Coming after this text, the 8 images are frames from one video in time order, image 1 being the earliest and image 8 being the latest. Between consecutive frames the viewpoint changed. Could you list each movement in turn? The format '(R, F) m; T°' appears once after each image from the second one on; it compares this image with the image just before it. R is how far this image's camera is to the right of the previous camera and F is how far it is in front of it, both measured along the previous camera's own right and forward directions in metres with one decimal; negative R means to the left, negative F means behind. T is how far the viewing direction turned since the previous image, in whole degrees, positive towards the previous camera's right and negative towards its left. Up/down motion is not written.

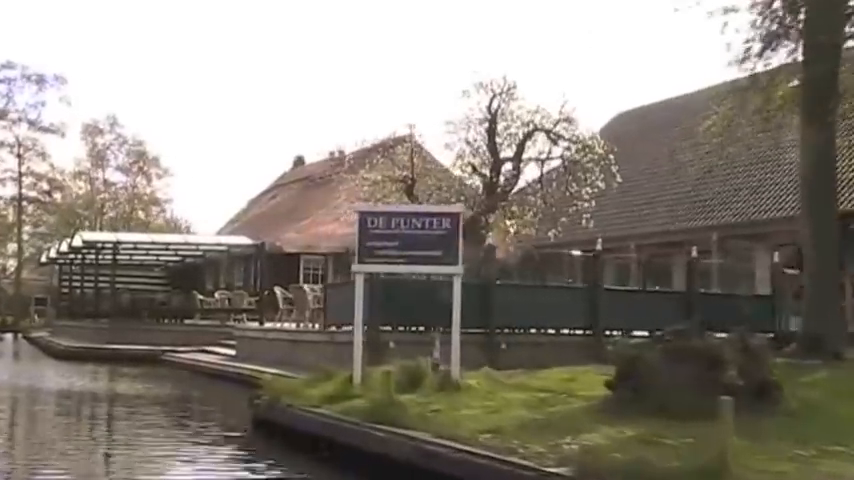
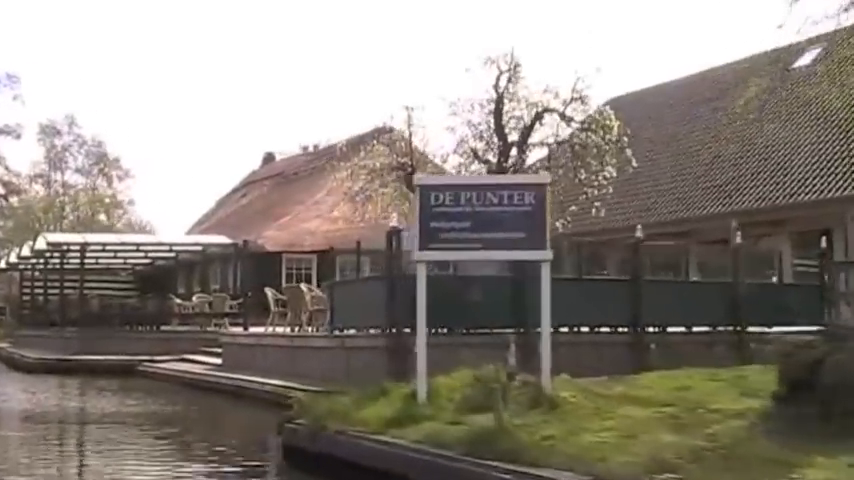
(-0.7, +2.2) m; +2°
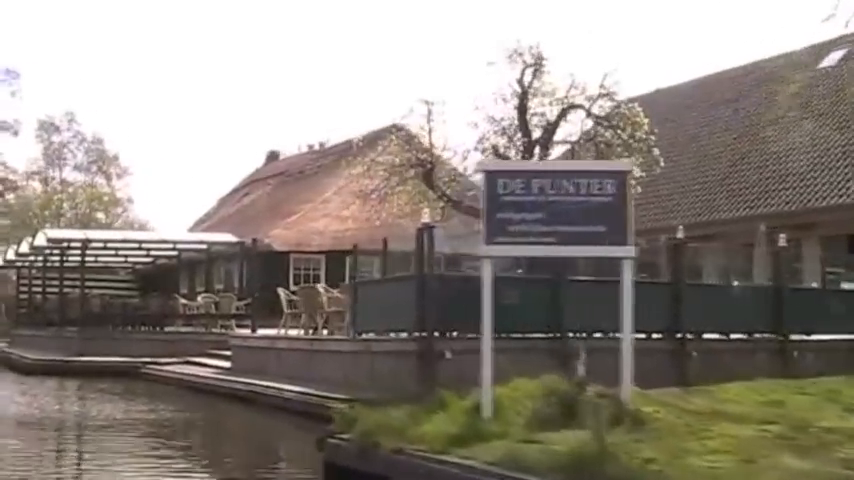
(-0.4, +1.0) m; 0°
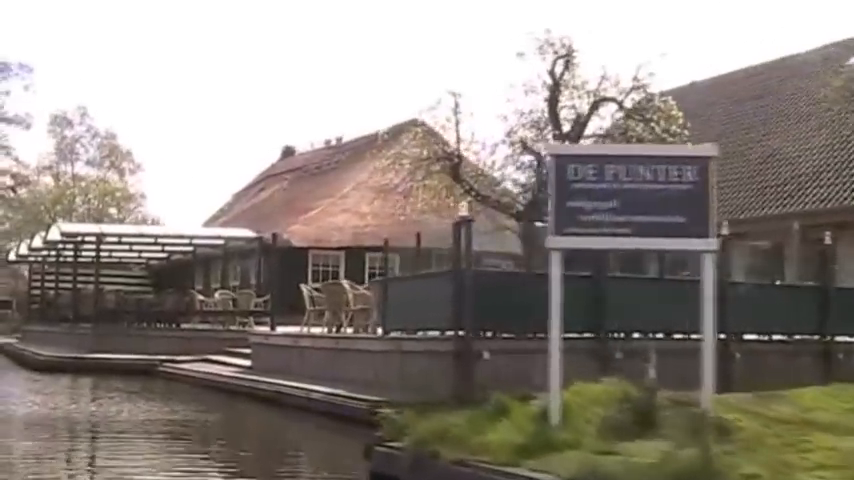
(-0.3, +0.7) m; 0°
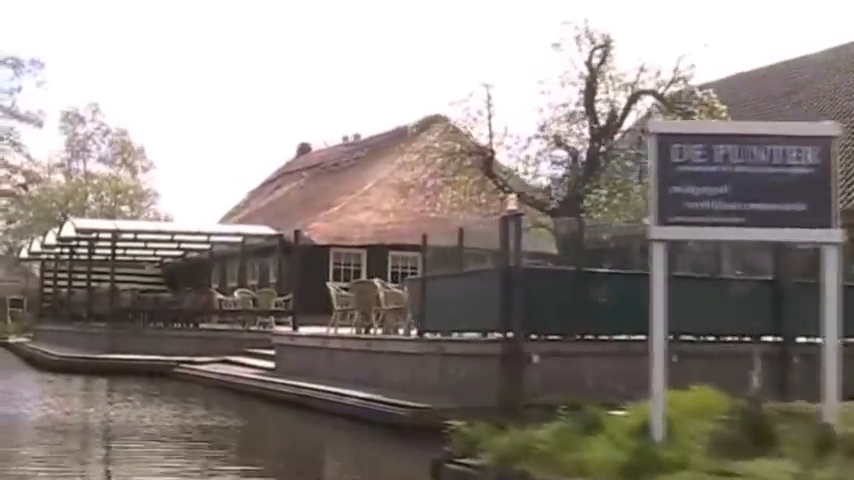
(-0.3, +0.8) m; 0°
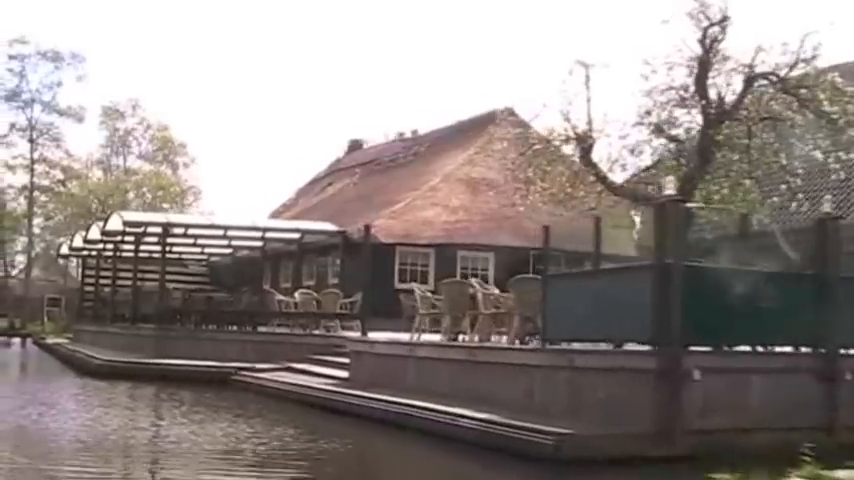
(-0.7, +2.1) m; -1°
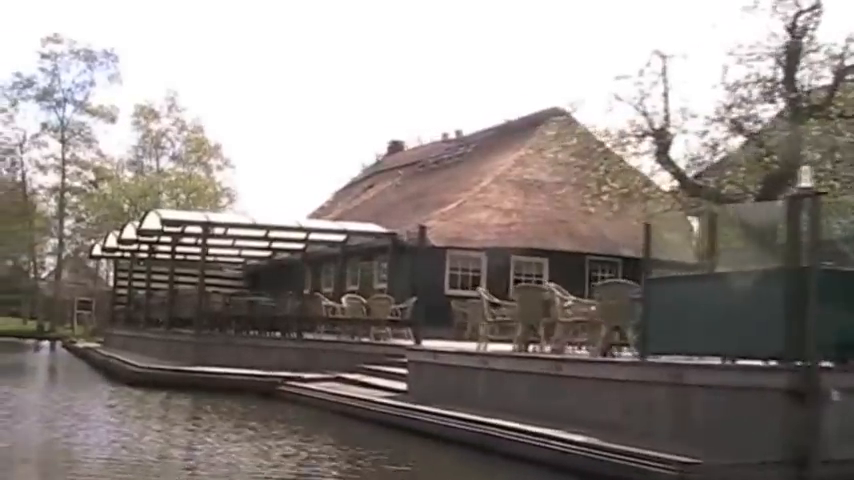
(-0.4, +1.3) m; -1°
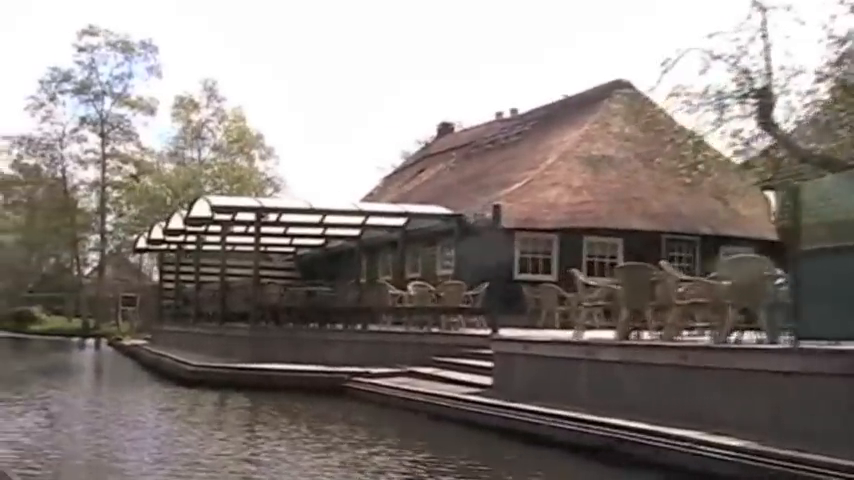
(-0.4, +1.6) m; -2°
